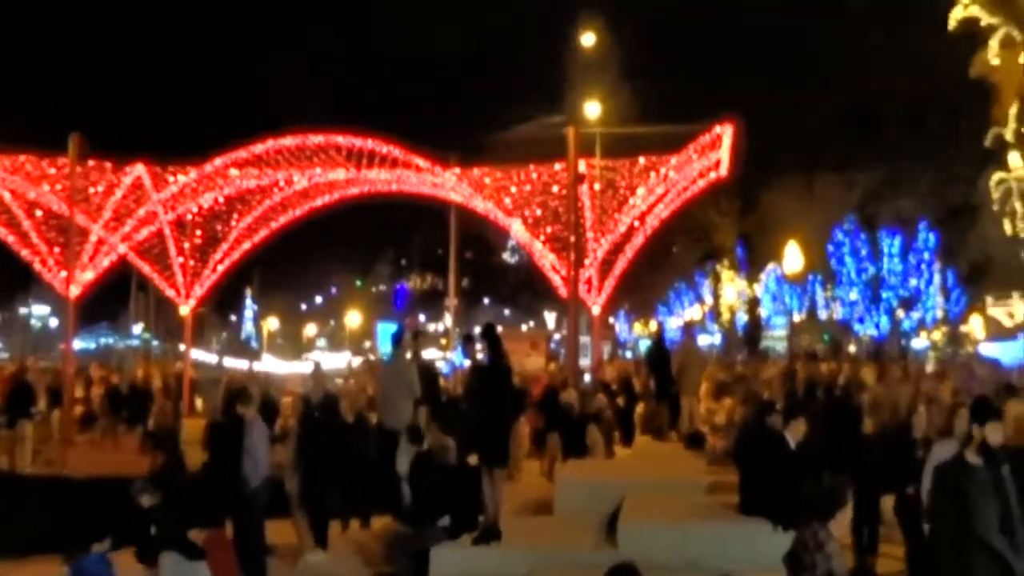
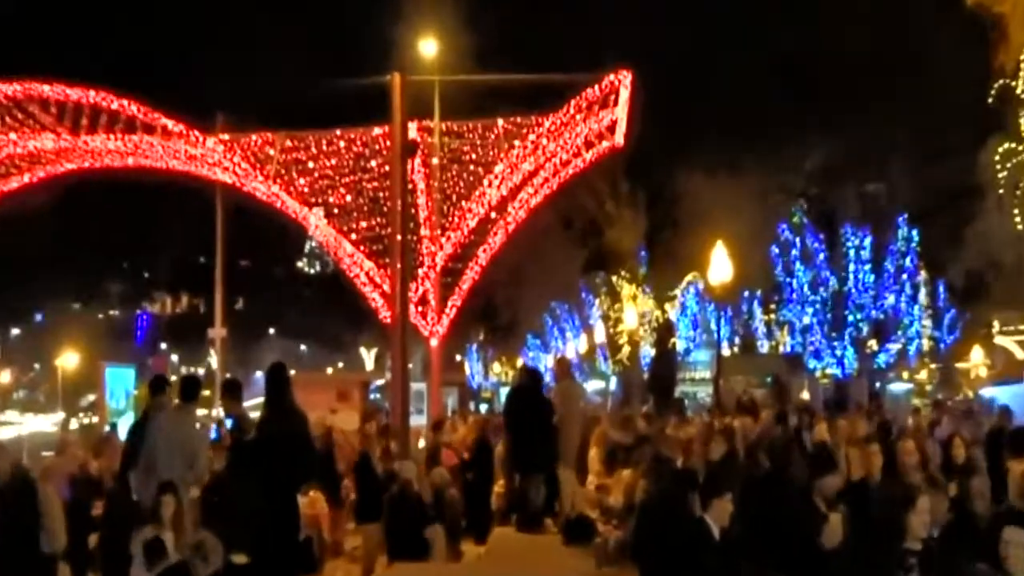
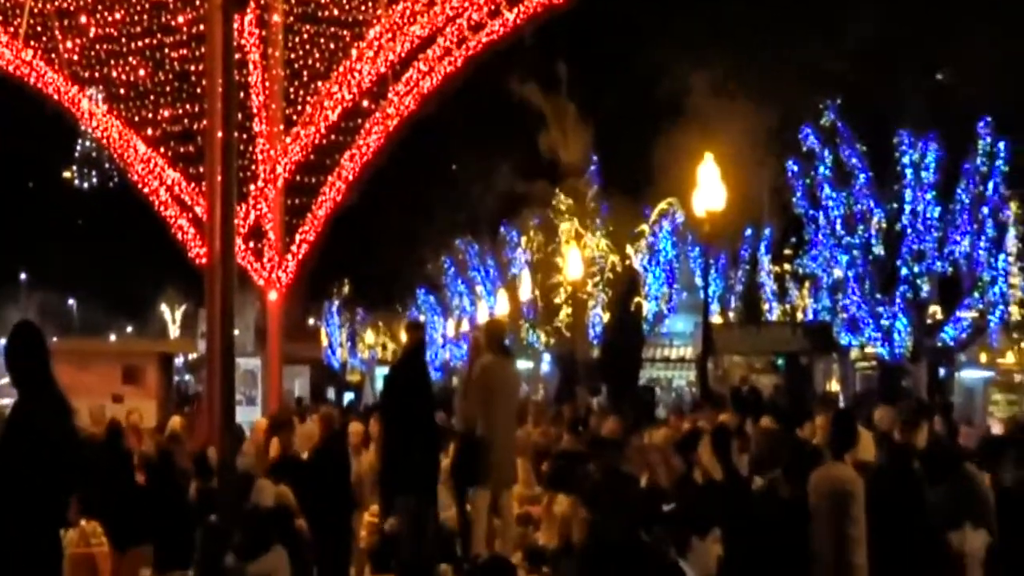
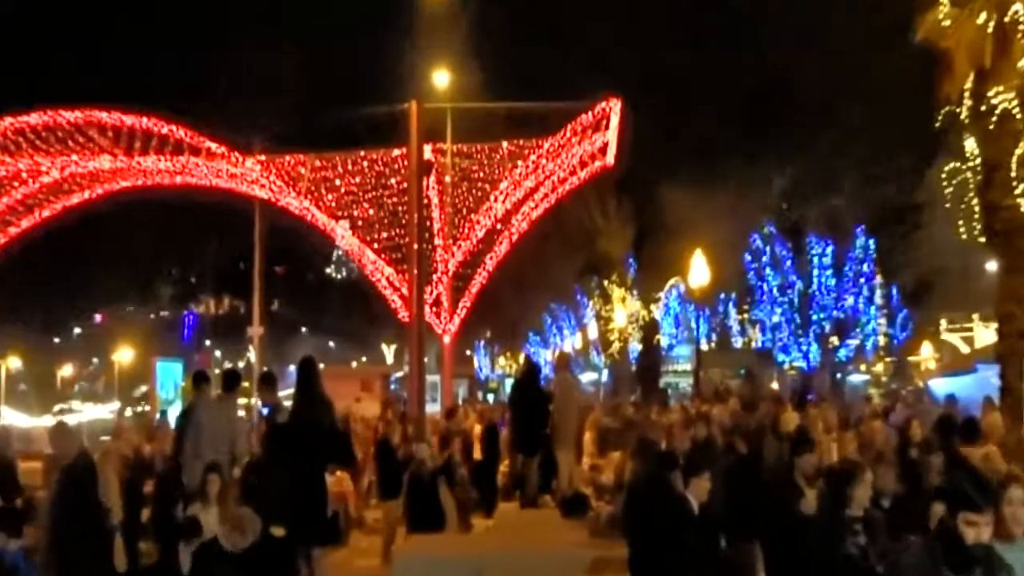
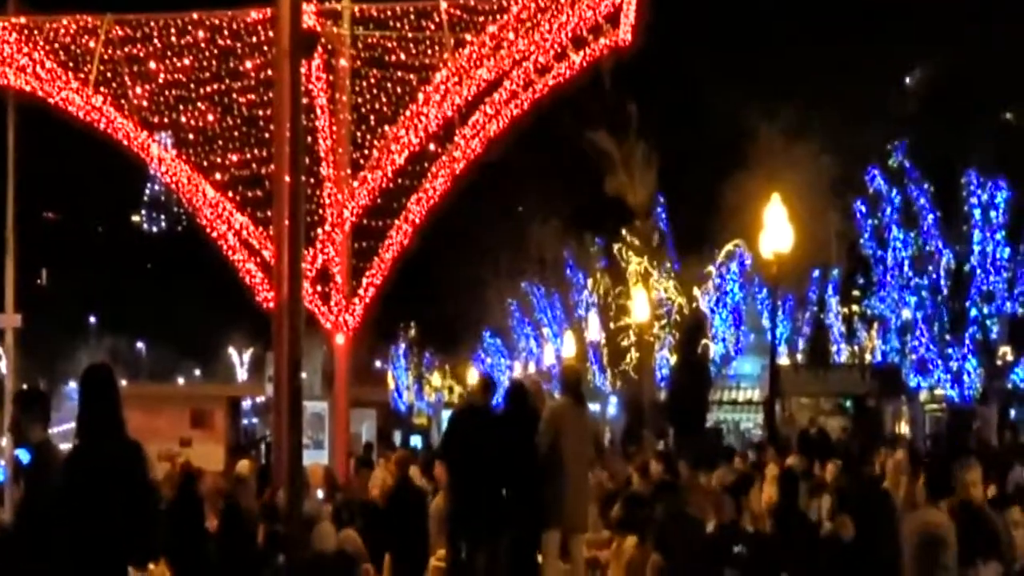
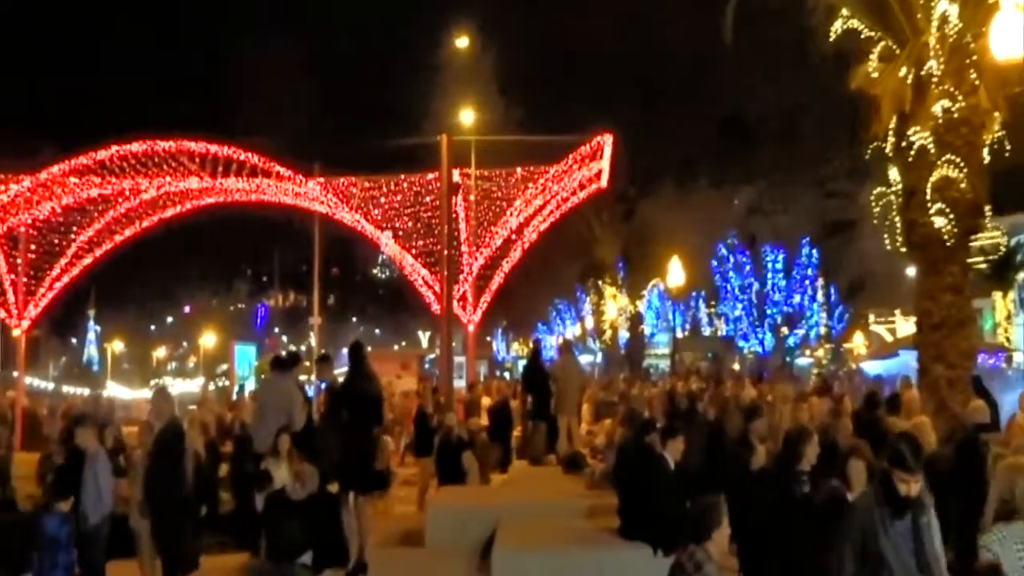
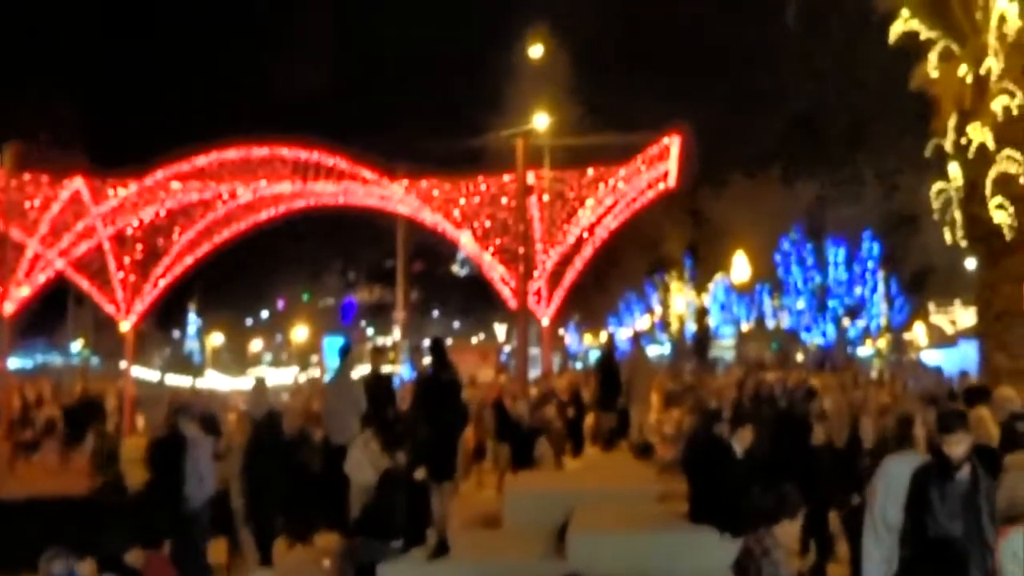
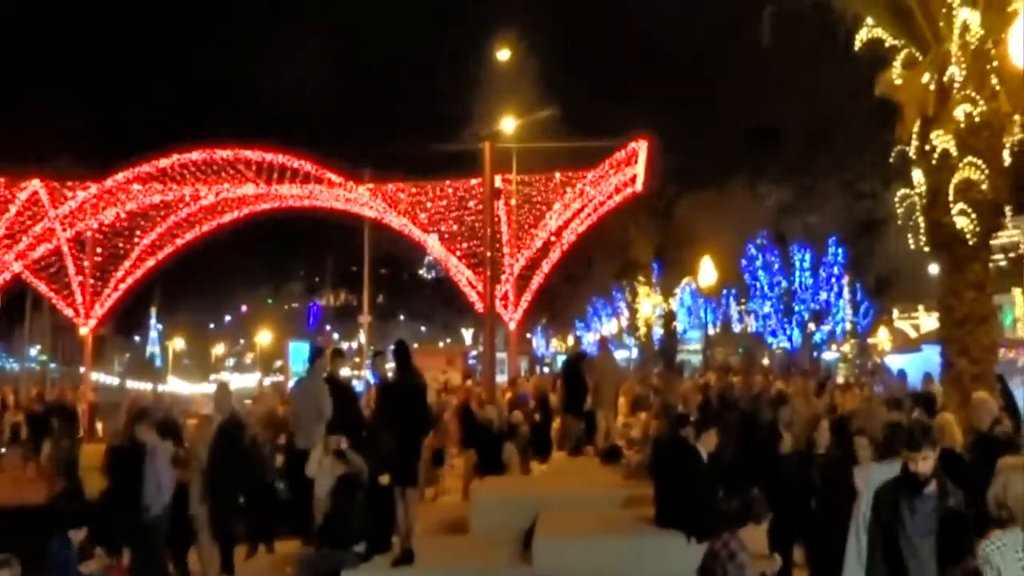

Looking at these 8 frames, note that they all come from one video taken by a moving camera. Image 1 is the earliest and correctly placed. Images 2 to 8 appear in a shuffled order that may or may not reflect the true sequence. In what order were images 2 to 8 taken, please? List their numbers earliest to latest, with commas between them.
7, 8, 6, 4, 2, 5, 3
